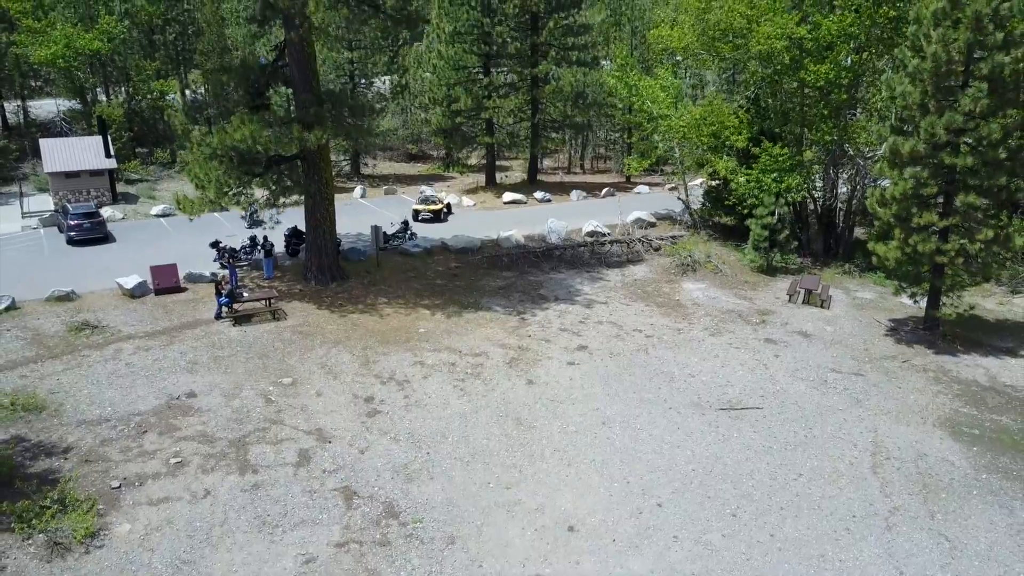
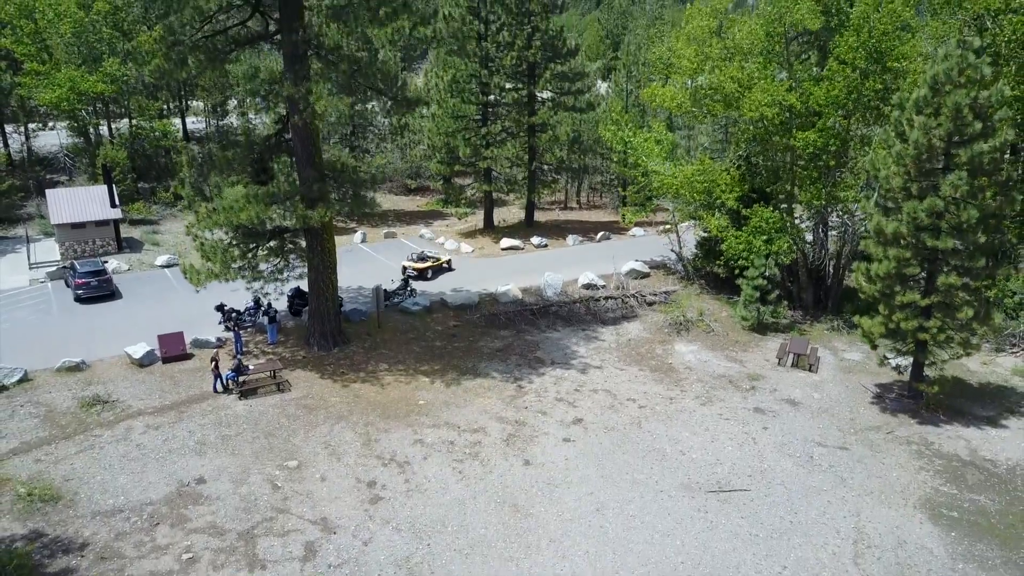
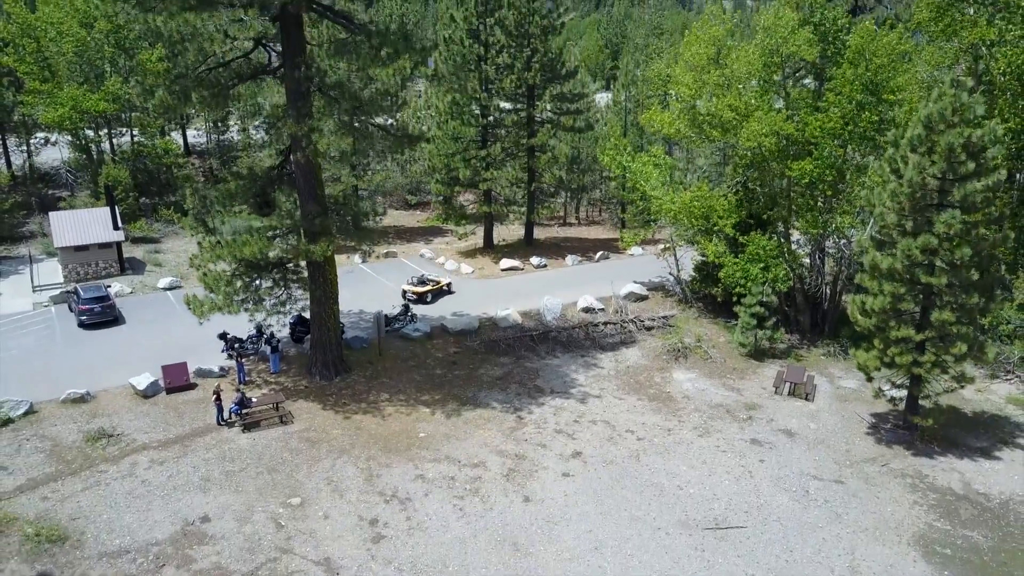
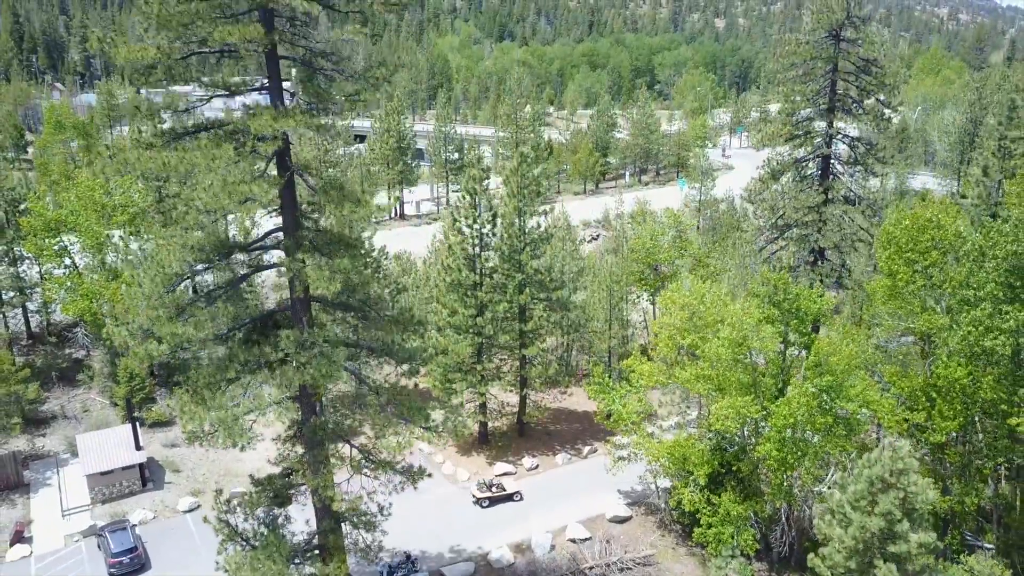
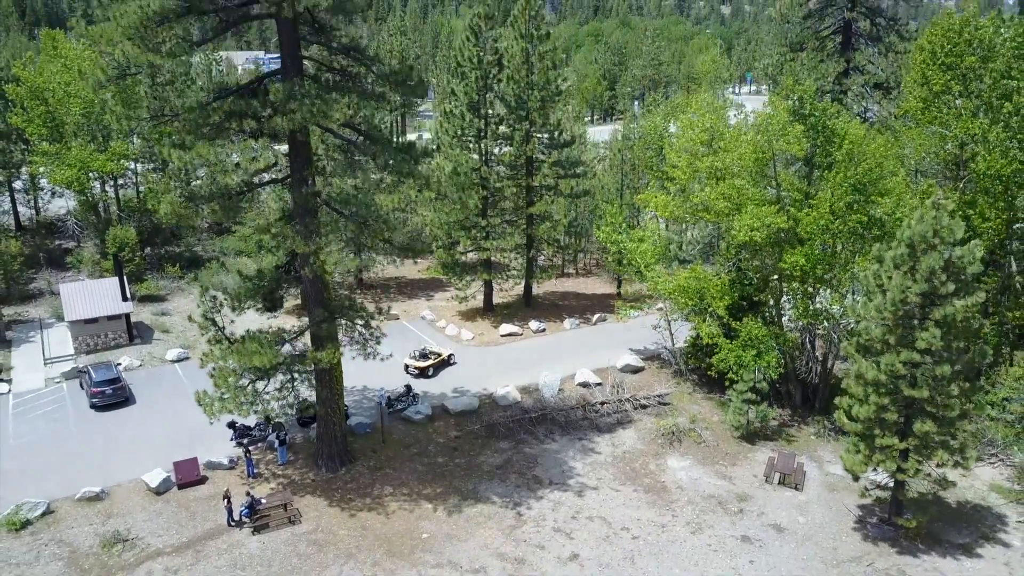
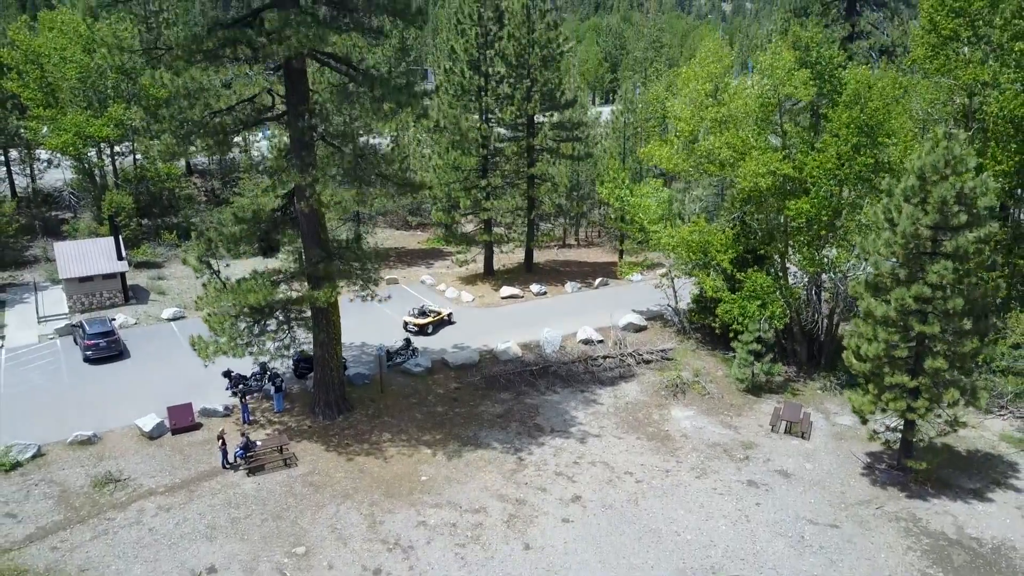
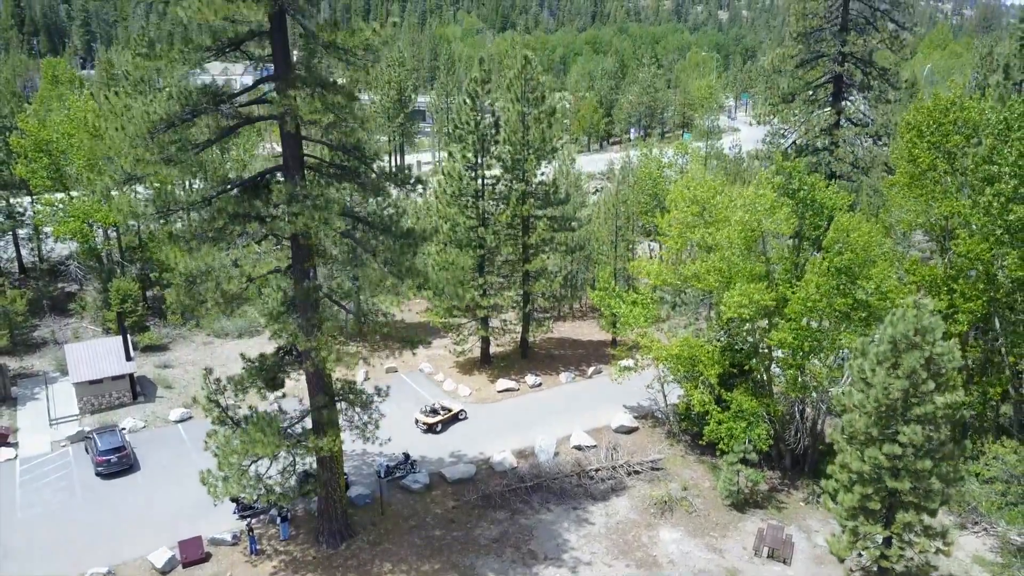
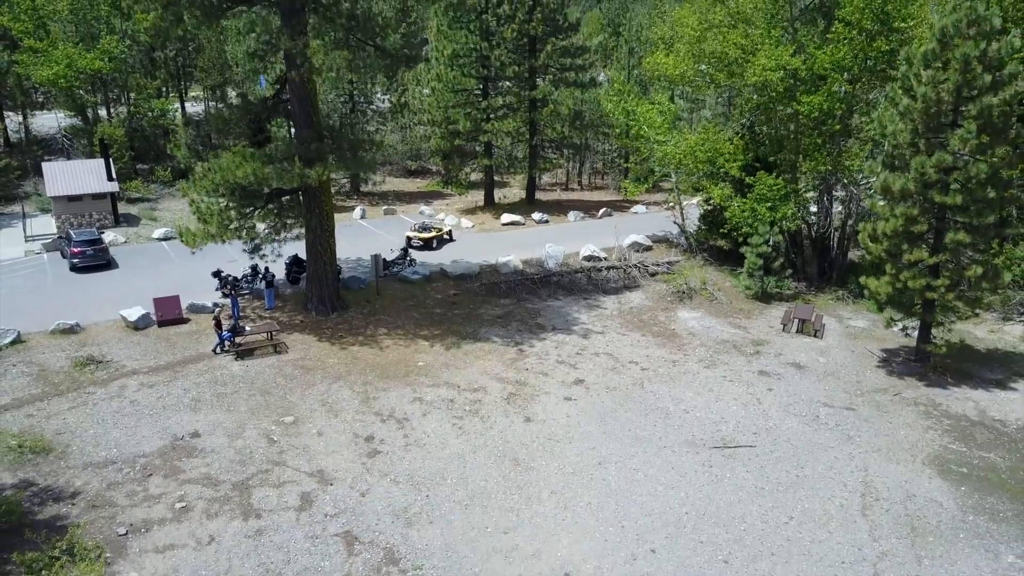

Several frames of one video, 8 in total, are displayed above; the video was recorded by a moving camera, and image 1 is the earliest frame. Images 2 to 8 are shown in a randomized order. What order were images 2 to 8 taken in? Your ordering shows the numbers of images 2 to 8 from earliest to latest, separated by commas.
8, 2, 3, 6, 5, 7, 4
